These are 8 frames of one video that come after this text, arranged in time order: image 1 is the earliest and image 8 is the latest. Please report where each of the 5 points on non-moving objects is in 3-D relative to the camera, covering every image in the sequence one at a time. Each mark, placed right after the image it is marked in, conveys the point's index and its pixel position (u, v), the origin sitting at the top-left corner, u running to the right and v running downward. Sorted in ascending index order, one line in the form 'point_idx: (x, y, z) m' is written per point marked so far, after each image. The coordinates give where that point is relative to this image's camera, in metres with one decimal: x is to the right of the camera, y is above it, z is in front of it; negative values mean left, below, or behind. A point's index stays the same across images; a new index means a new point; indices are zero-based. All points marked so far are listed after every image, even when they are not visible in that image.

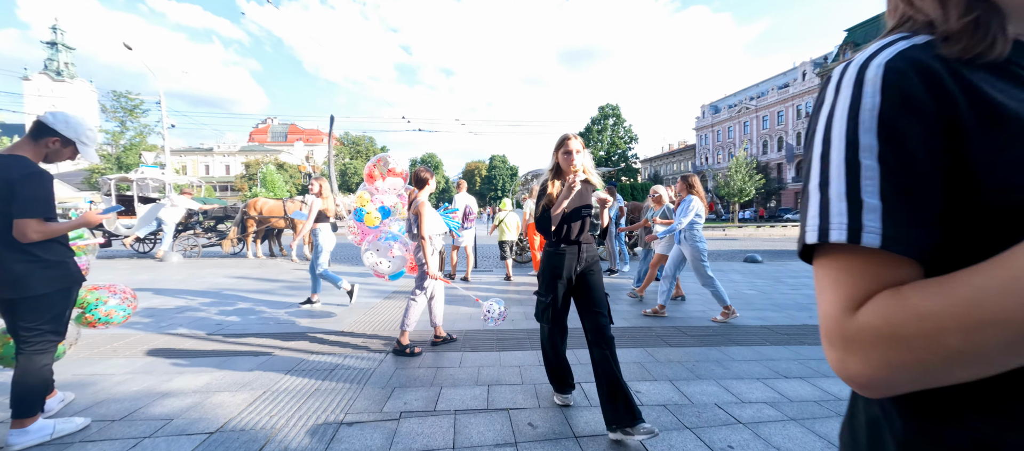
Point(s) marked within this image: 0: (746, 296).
0: (+3.8, -1.2, +6.3) m
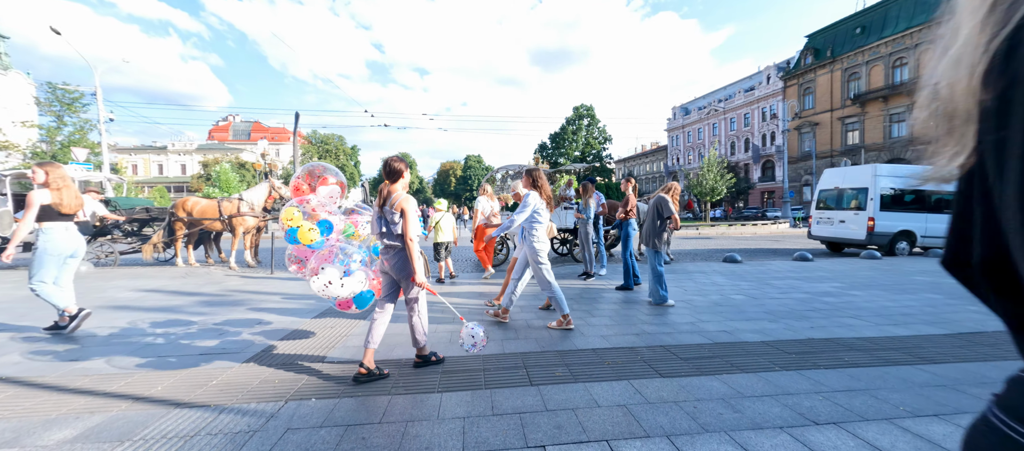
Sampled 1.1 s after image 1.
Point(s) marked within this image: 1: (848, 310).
0: (+3.3, -1.1, +5.7) m
1: (+4.5, -1.2, +5.2) m
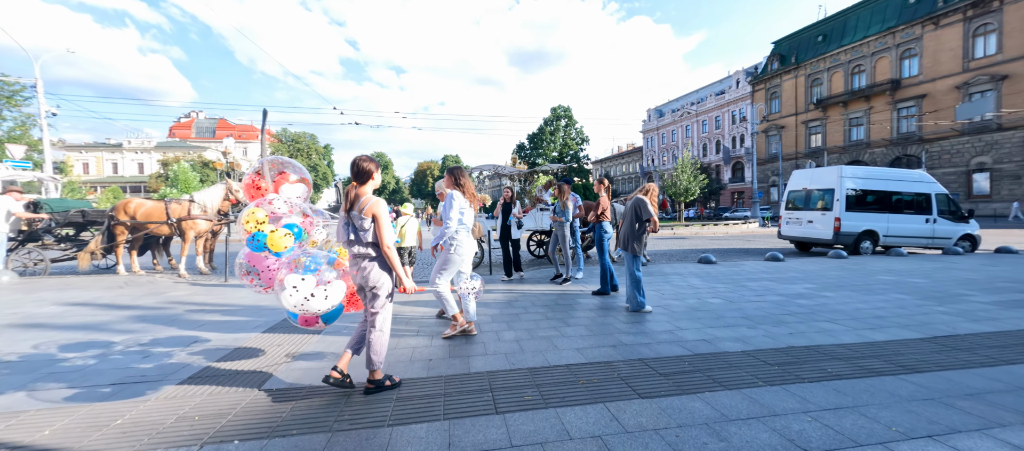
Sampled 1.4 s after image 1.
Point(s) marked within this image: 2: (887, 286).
0: (+2.9, -1.2, +5.6) m
1: (+4.2, -1.2, +5.2) m
2: (+7.0, -1.1, +7.2) m
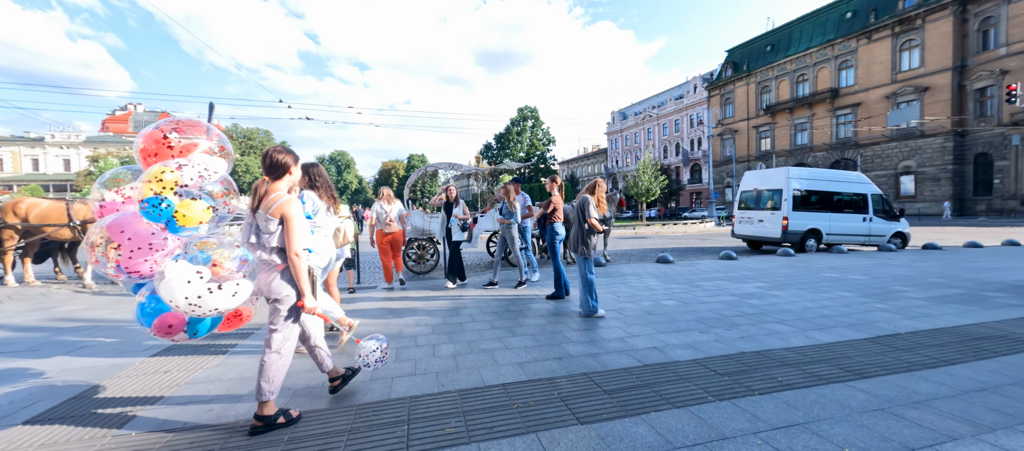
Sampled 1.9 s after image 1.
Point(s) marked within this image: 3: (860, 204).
0: (+2.2, -1.2, +5.4) m
1: (+3.5, -1.2, +5.1) m
2: (+6.1, -1.1, +7.3) m
3: (+13.0, +0.8, +14.3) m
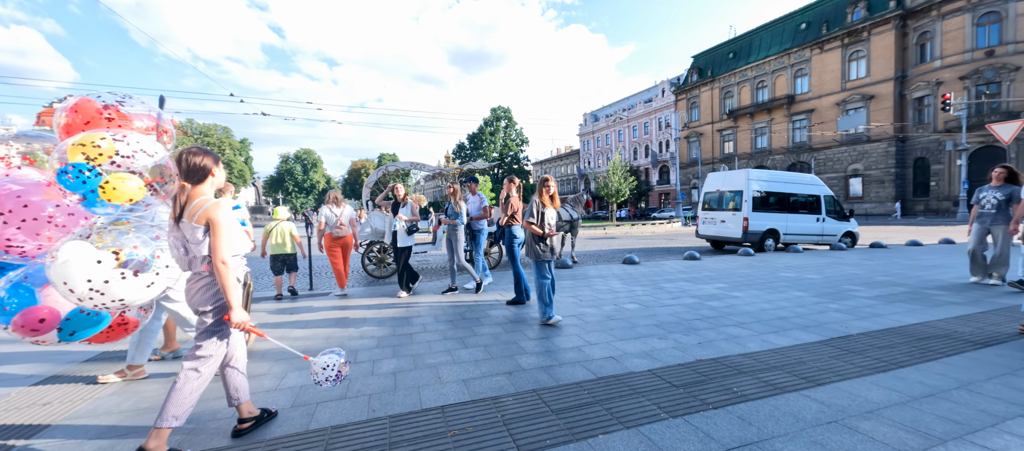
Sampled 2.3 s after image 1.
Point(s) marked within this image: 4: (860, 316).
0: (+1.6, -1.2, +5.3) m
1: (+2.9, -1.2, +5.1) m
2: (+5.4, -1.1, +7.5) m
3: (+11.8, +0.8, +14.9) m
4: (+4.5, -1.2, +5.0) m
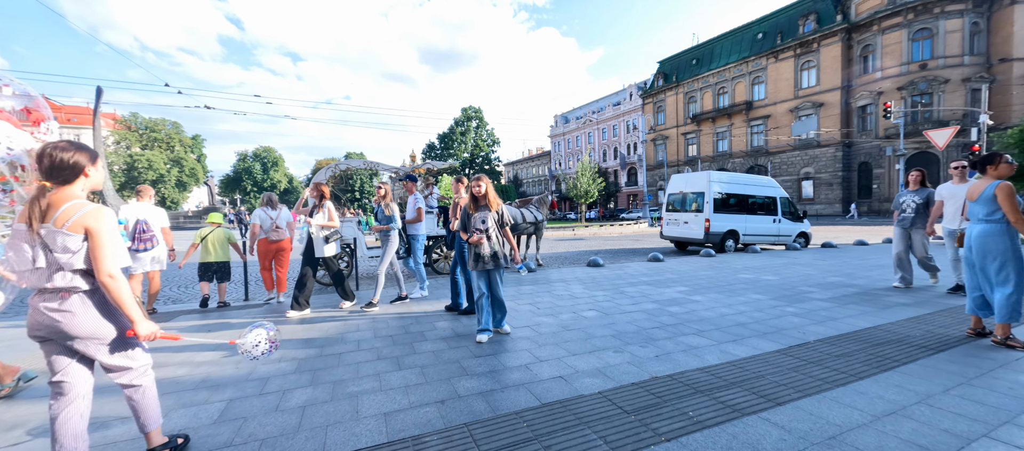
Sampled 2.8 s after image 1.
0: (+0.9, -1.3, +5.0) m
1: (+2.3, -1.3, +4.9) m
2: (+4.5, -1.2, +7.5) m
3: (+10.4, +0.8, +15.4) m
4: (+3.9, -1.2, +4.9) m
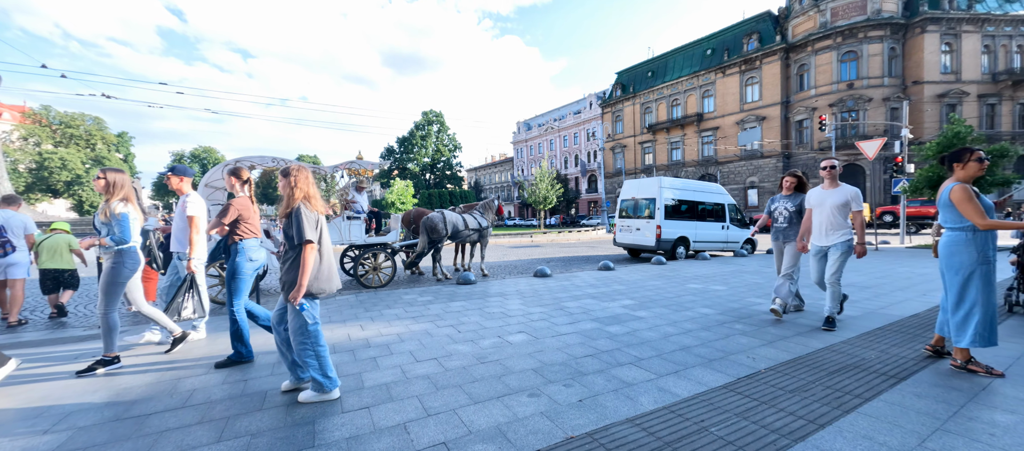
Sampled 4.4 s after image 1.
0: (-0.1, -1.4, +4.2) m
1: (+1.3, -1.3, +4.2) m
2: (+3.3, -1.3, +7.0) m
3: (+8.3, +0.5, +15.4) m
4: (+2.9, -1.3, +4.4) m
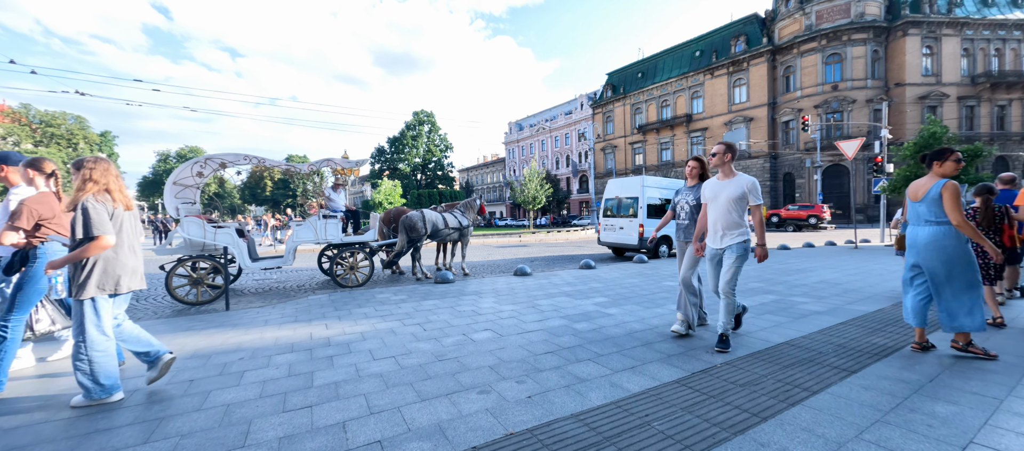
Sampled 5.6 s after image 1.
0: (-0.5, -1.3, +4.1) m
1: (+0.9, -1.3, +4.2) m
2: (+2.8, -1.3, +7.0) m
3: (+7.7, +0.5, +15.6) m
4: (+2.5, -1.3, +4.4) m
